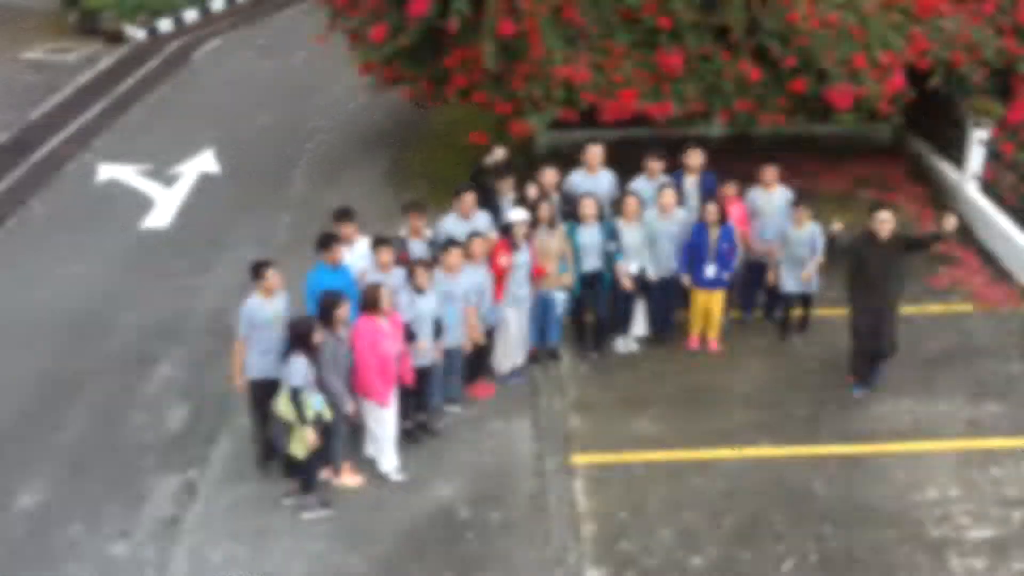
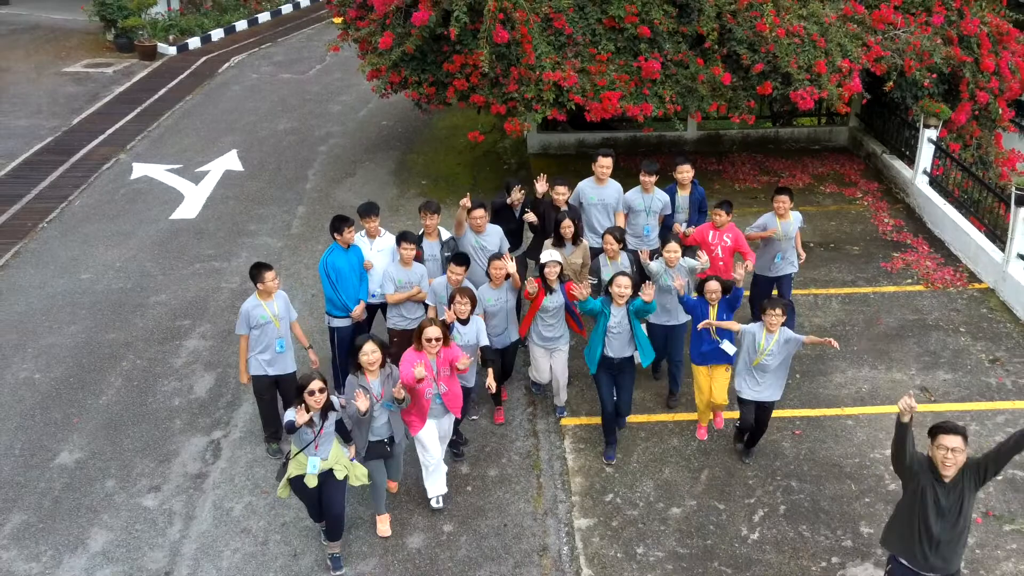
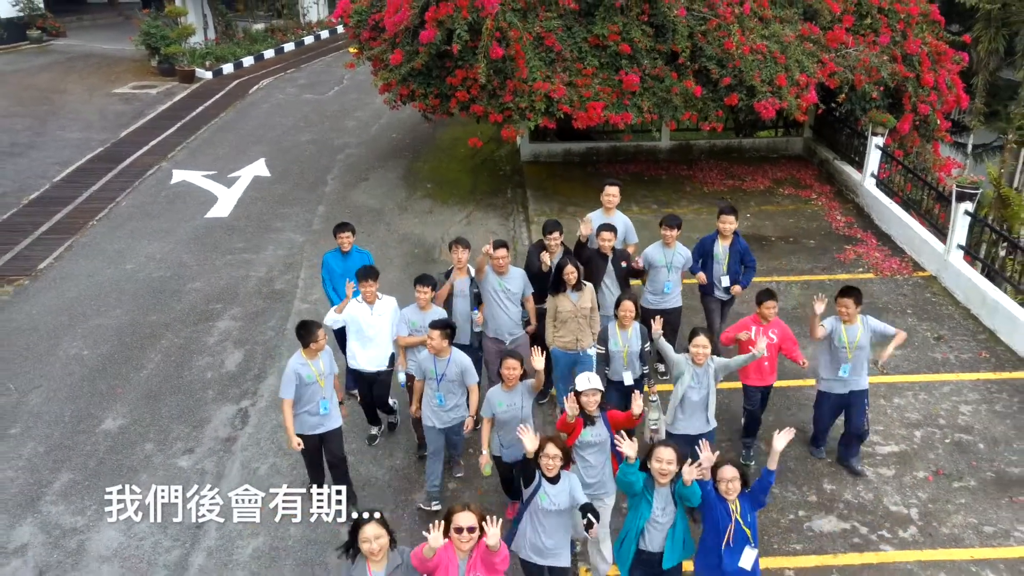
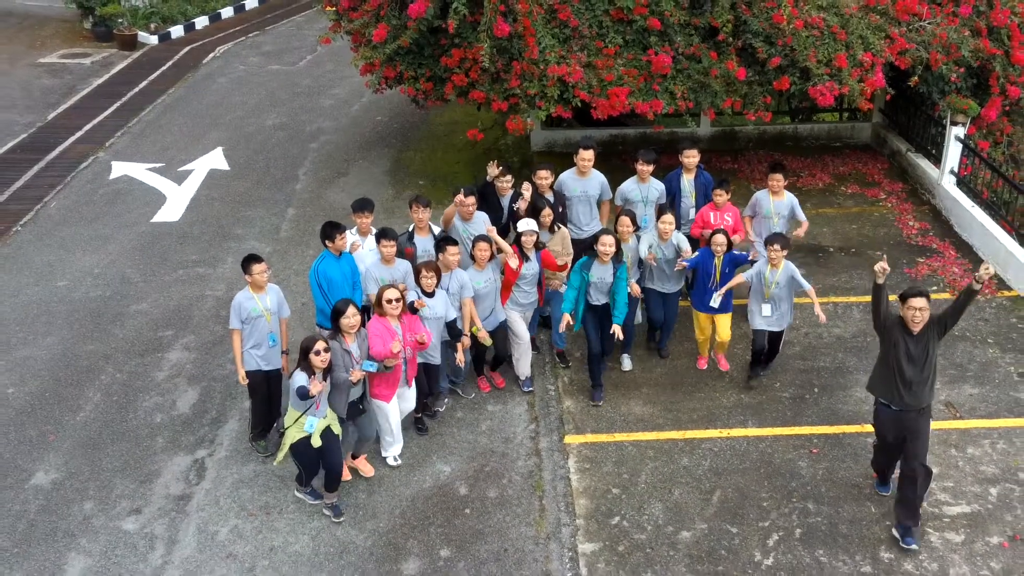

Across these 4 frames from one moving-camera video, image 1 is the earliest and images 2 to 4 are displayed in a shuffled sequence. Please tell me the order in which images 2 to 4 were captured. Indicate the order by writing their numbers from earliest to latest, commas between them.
4, 2, 3
